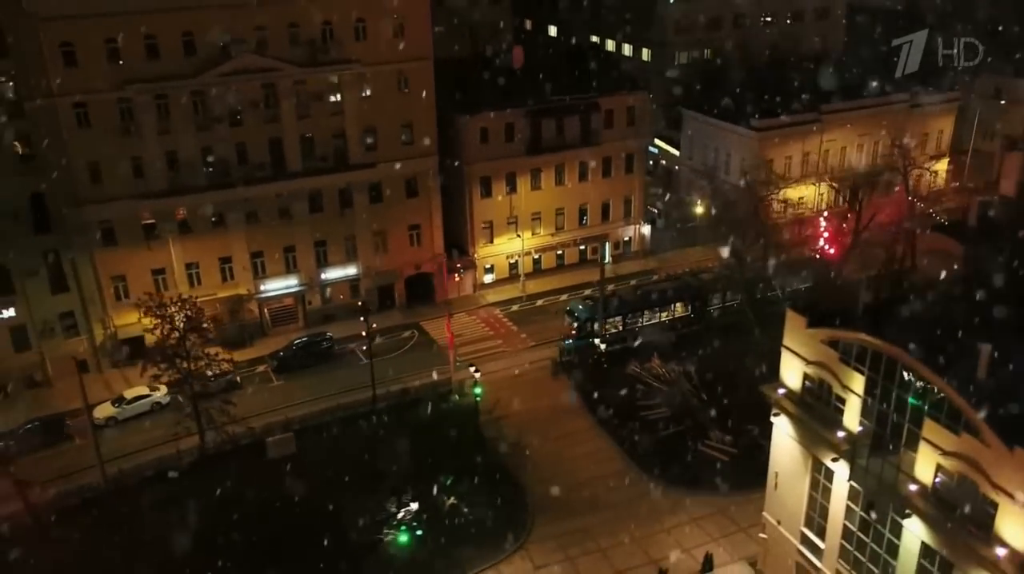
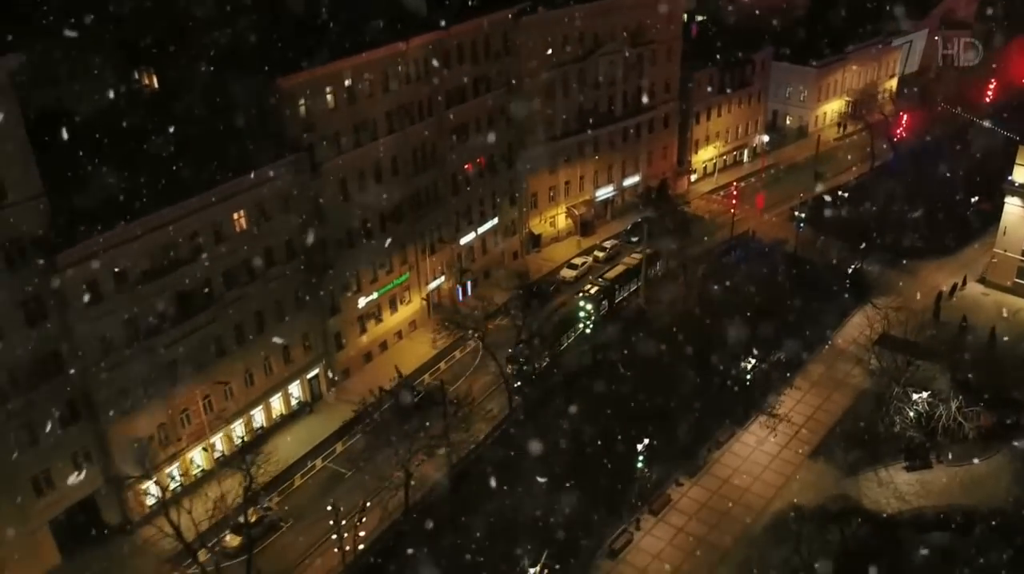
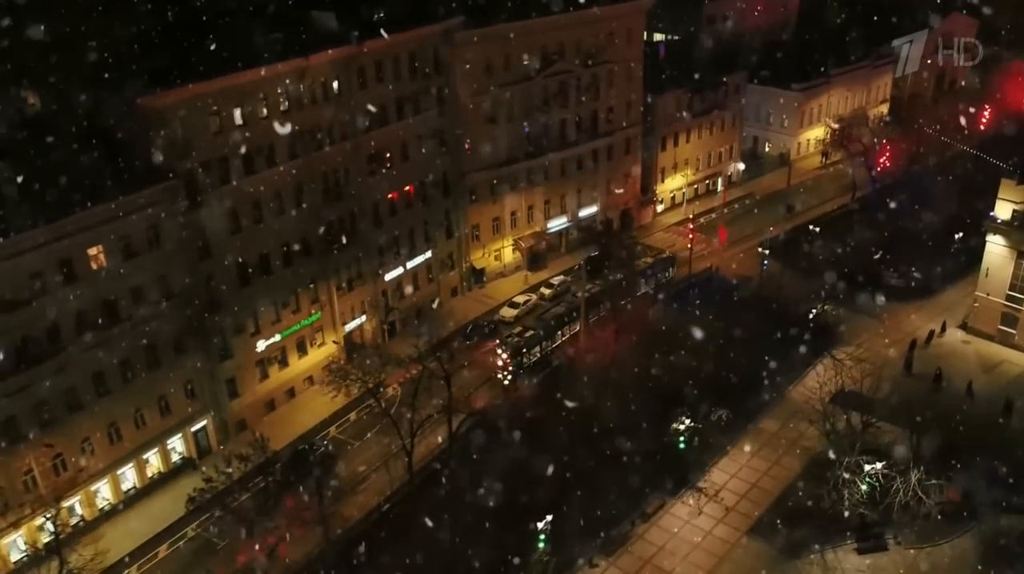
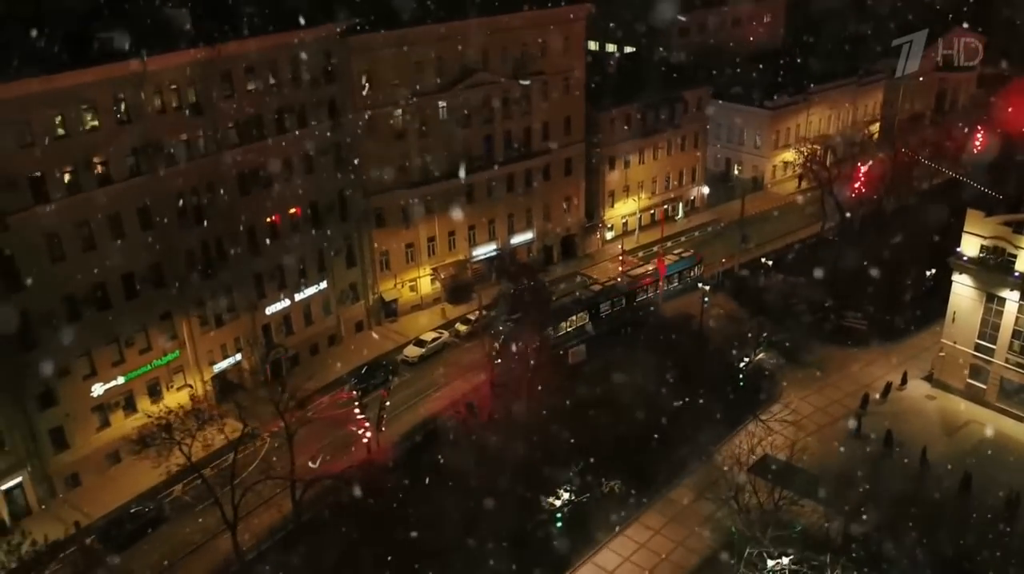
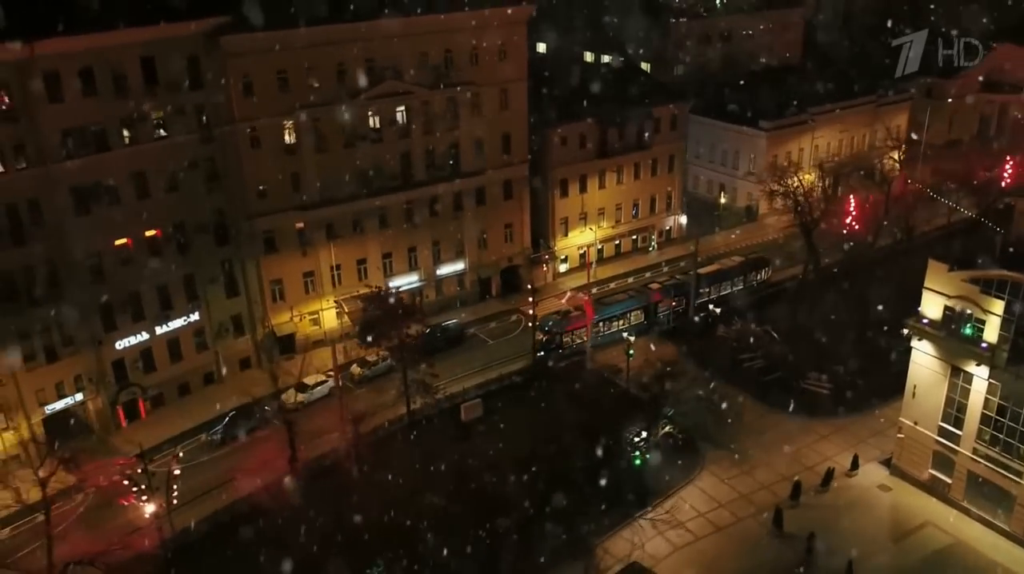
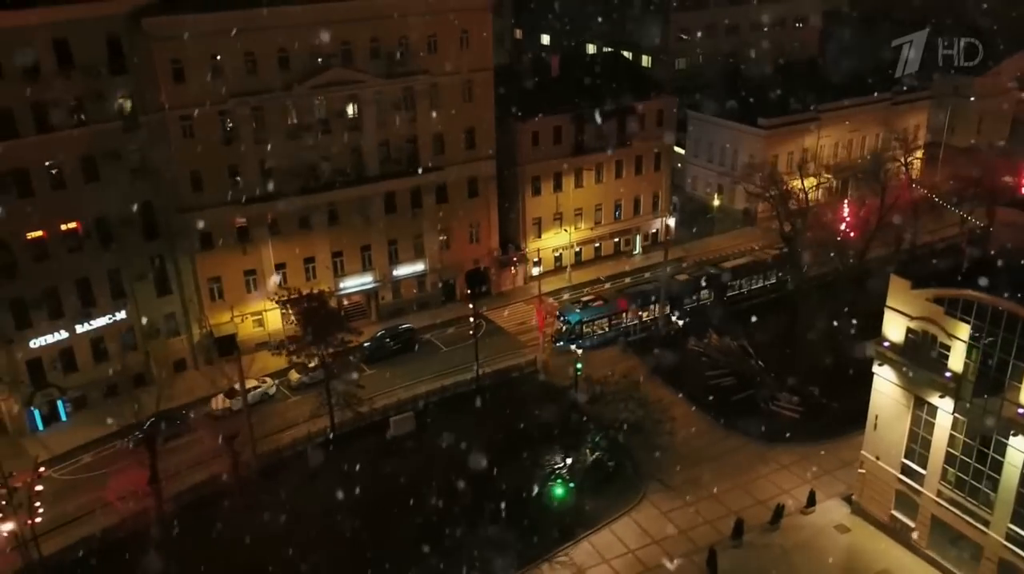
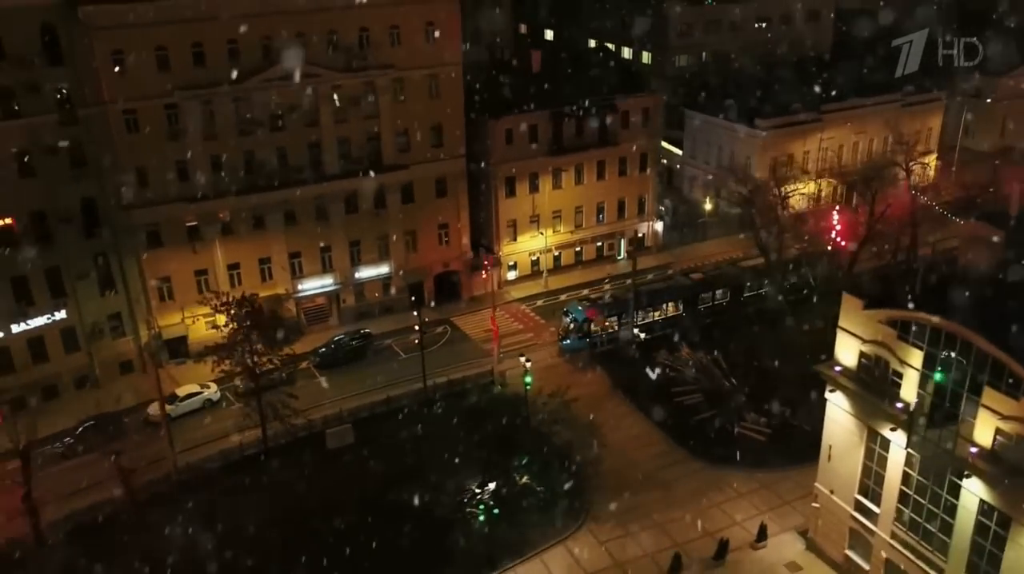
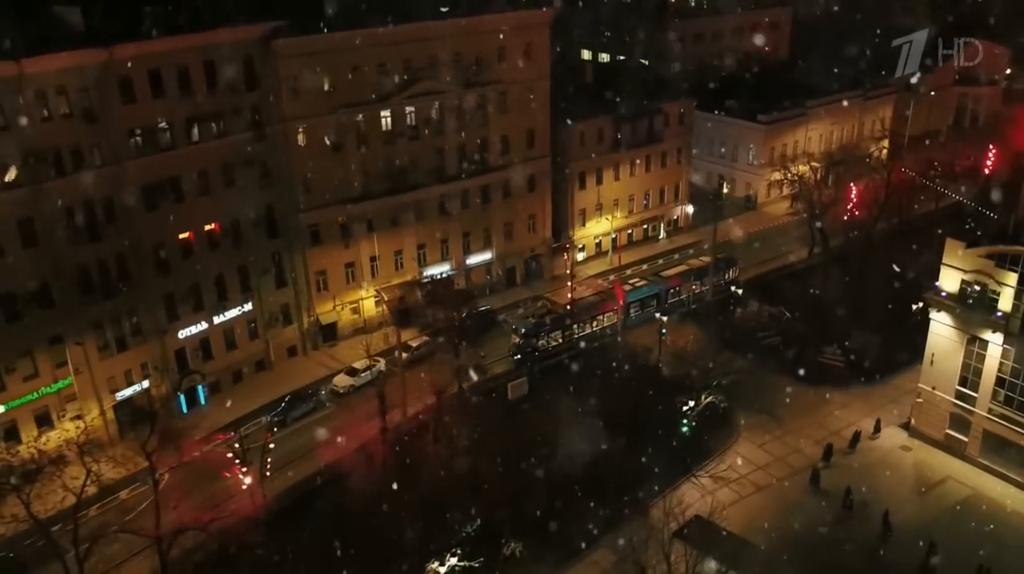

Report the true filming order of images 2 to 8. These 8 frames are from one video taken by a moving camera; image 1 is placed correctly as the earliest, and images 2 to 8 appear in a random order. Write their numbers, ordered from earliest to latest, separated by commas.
7, 6, 5, 8, 4, 3, 2
